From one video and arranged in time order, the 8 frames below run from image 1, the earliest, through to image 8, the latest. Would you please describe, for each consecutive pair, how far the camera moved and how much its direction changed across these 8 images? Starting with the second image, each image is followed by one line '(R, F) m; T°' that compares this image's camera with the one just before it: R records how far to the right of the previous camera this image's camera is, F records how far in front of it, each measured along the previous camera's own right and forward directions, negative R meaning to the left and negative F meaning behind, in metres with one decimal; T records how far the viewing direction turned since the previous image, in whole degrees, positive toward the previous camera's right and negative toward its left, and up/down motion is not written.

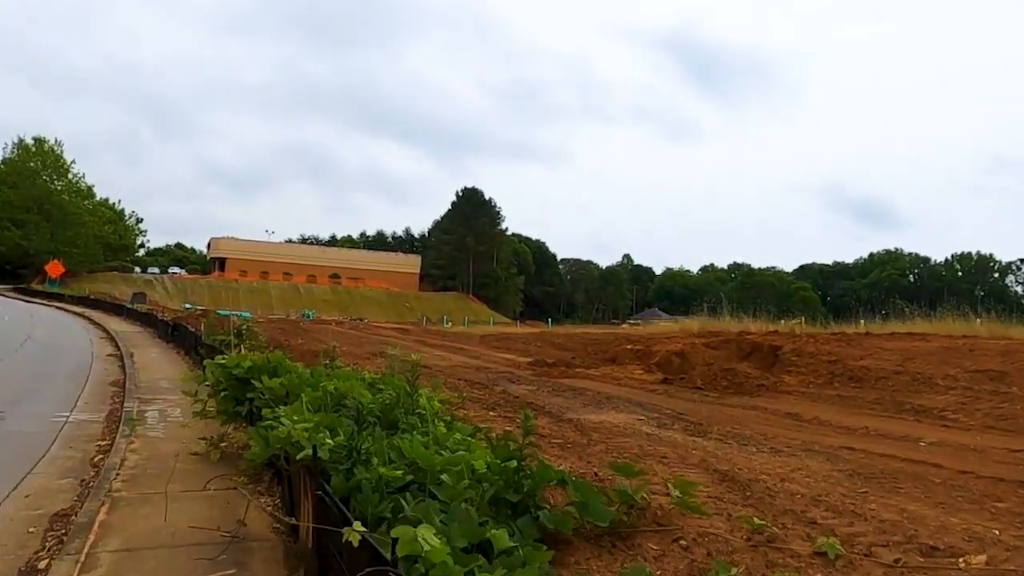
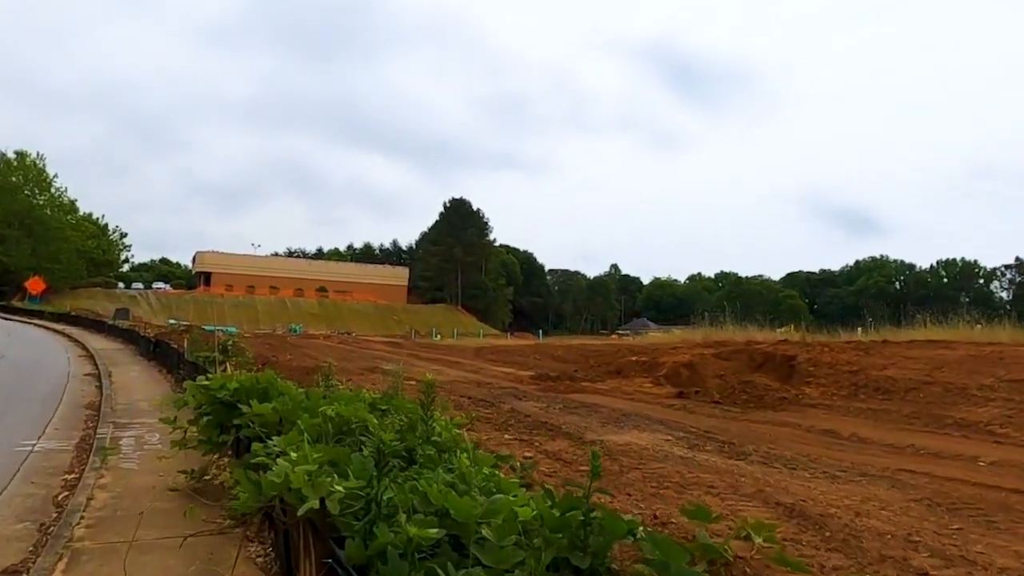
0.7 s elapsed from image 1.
(-0.3, +1.0) m; +1°
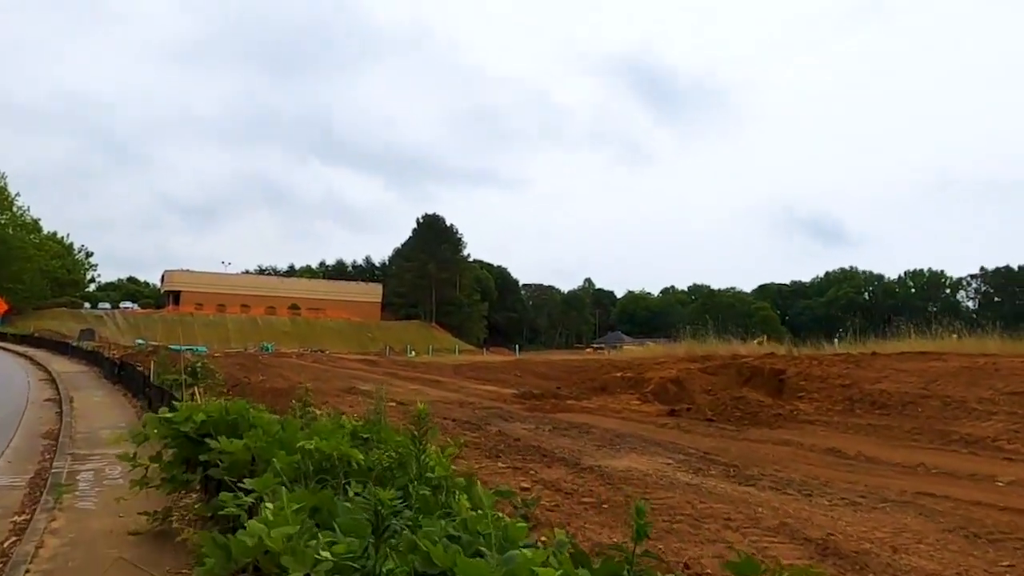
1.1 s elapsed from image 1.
(-0.2, +0.6) m; +2°
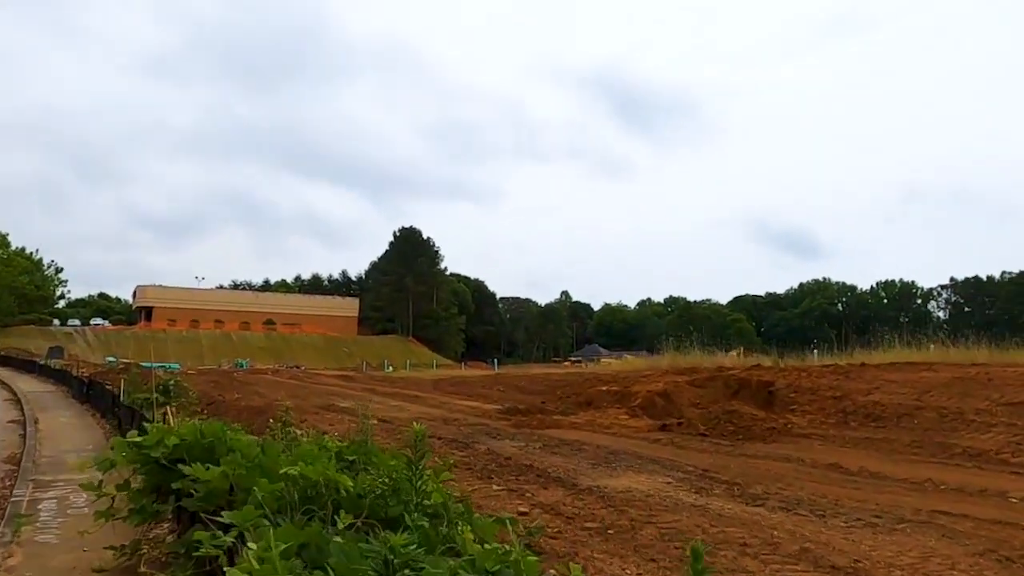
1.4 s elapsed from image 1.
(-0.2, +0.4) m; +2°
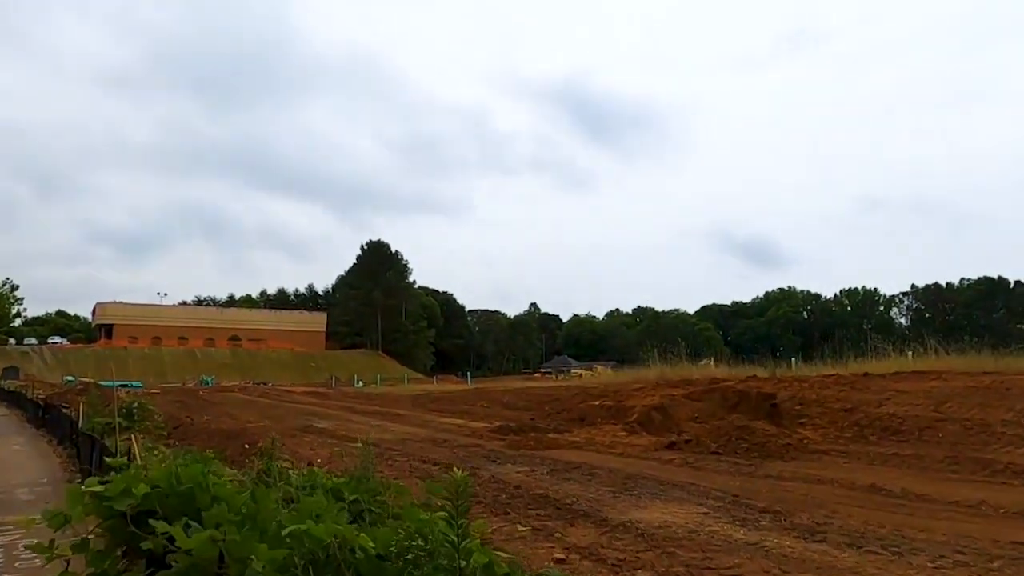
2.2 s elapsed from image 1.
(-0.4, +1.0) m; +2°
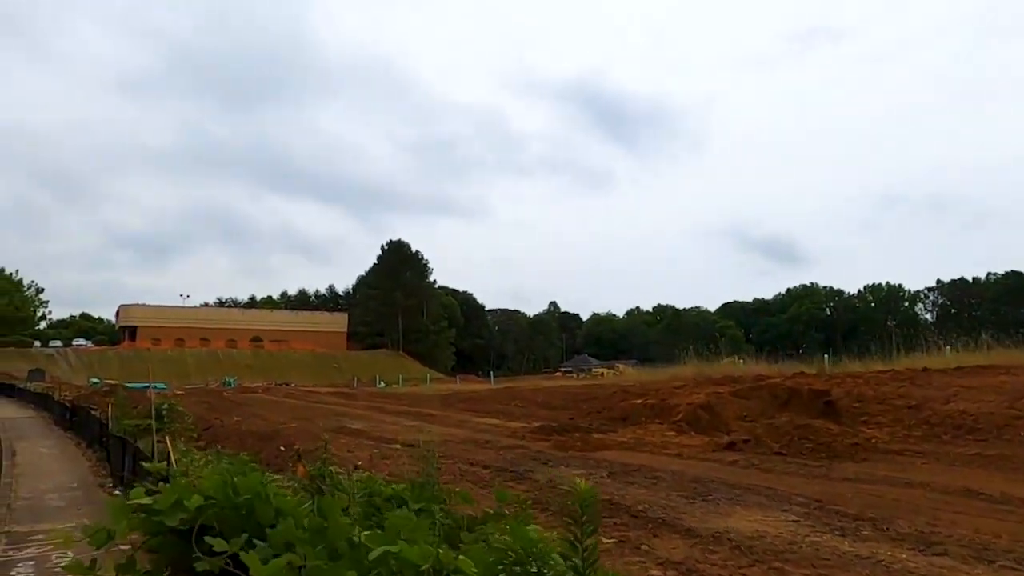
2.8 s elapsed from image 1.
(-0.4, +0.7) m; -1°
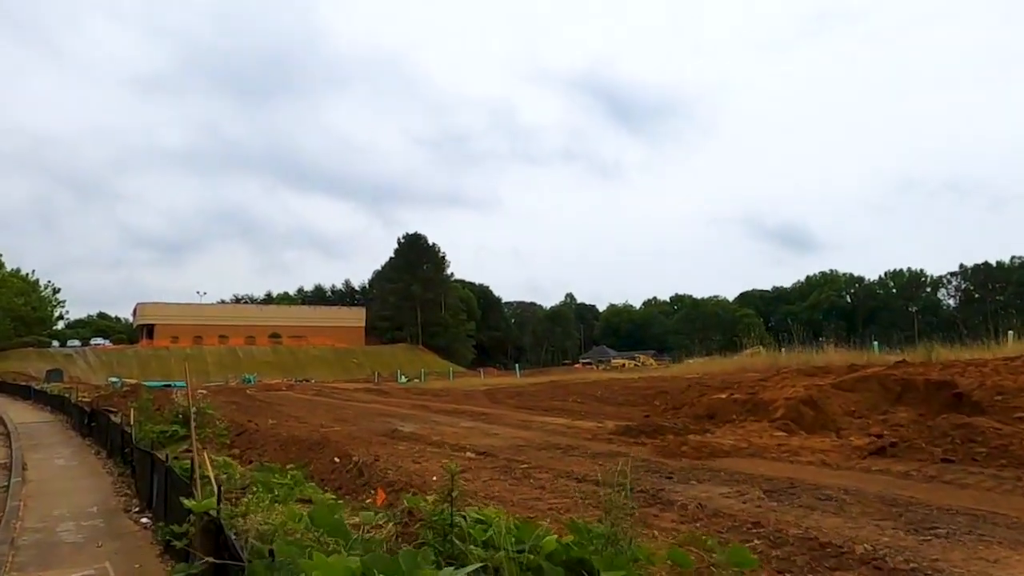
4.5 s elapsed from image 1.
(-1.1, +2.1) m; -1°
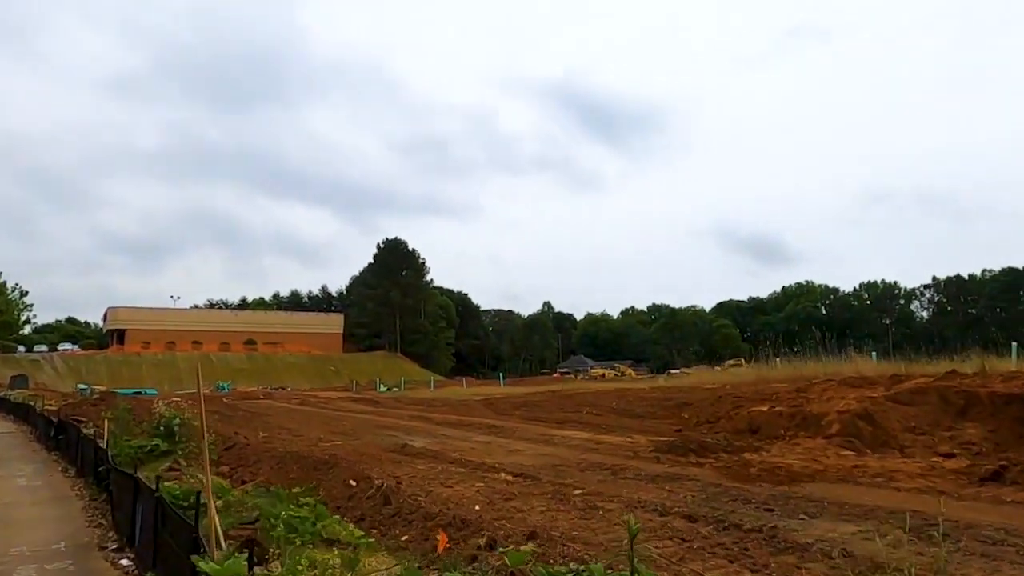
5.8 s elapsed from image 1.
(-0.8, +1.6) m; +2°
